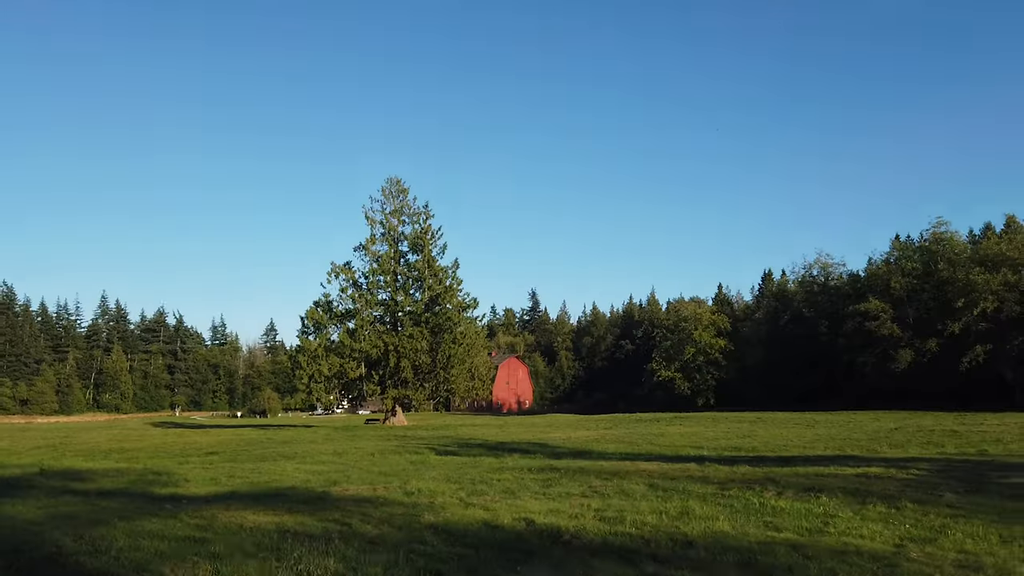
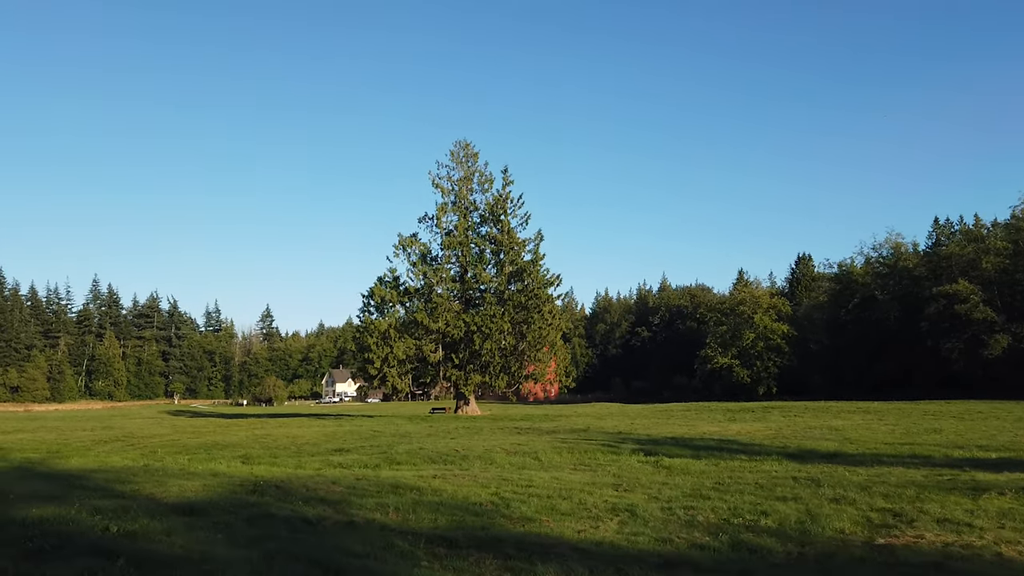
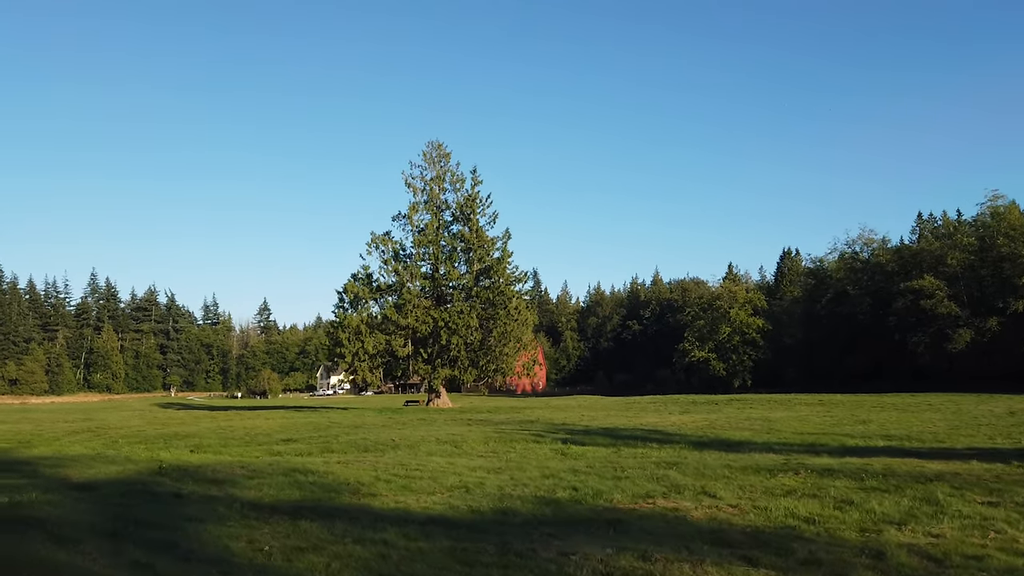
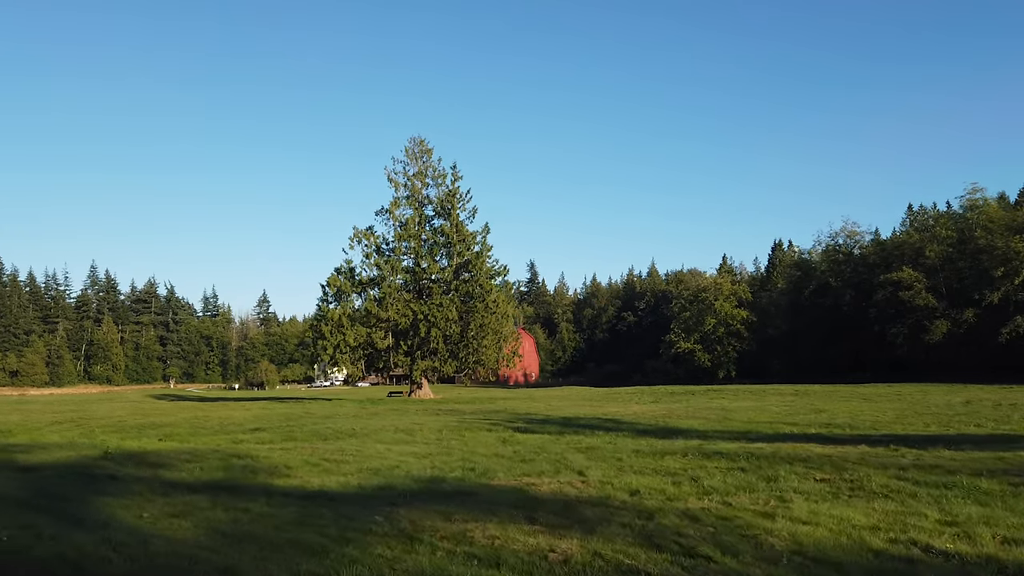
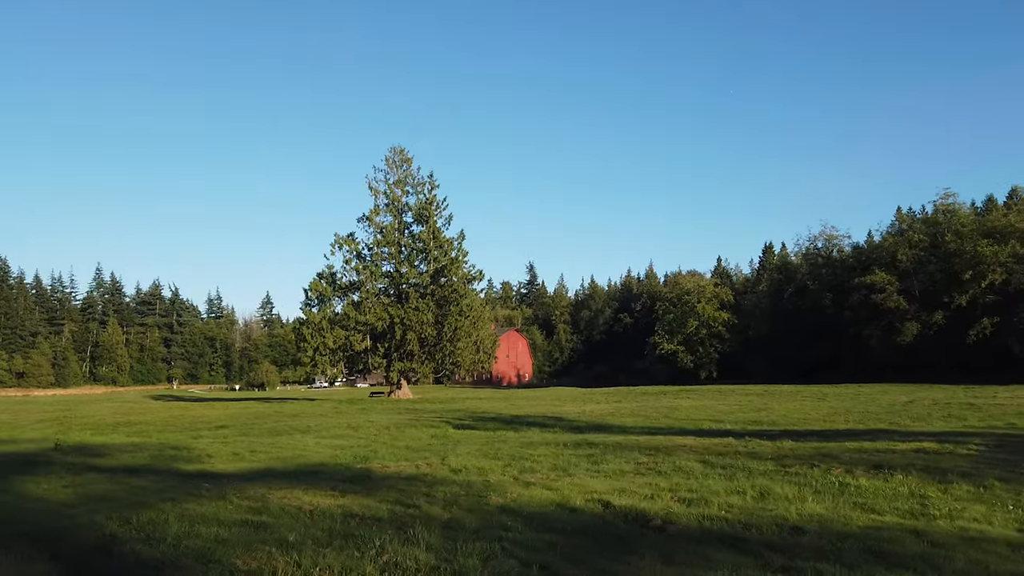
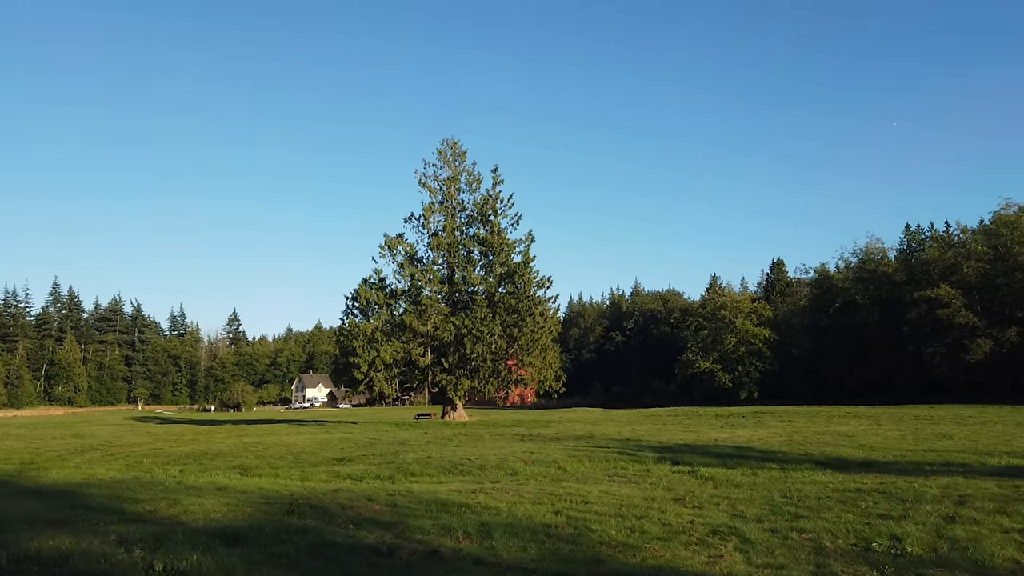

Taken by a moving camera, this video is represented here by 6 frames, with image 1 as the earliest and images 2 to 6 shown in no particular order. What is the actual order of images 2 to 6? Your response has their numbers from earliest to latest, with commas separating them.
5, 4, 3, 2, 6
